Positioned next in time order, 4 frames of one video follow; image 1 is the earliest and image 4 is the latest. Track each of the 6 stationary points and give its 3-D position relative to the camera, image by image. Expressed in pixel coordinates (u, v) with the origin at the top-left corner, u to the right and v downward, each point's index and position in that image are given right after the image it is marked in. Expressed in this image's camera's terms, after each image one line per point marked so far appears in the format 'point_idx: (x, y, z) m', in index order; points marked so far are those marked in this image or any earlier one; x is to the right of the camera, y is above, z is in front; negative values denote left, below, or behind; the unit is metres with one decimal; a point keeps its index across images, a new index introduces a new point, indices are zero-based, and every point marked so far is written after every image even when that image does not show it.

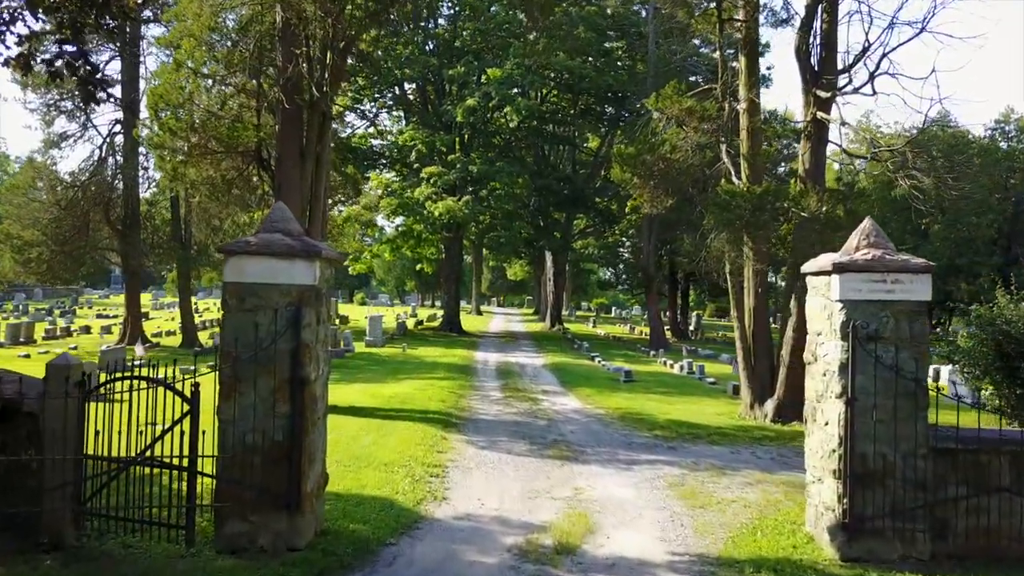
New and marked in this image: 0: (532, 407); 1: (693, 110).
0: (+0.4, -2.3, +15.1) m
1: (+3.3, +3.3, +14.1) m
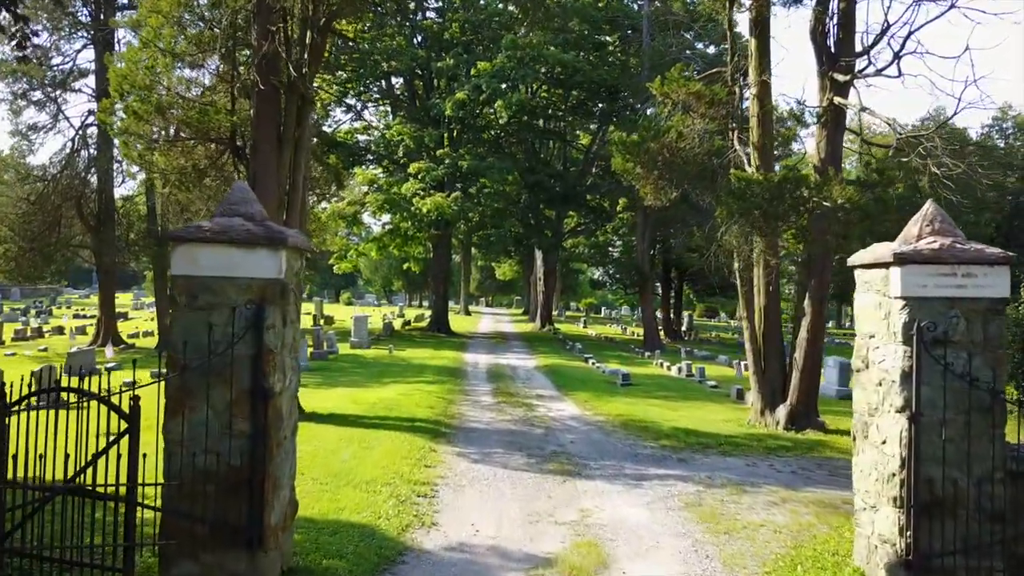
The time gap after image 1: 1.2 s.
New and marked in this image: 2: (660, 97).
0: (+0.3, -2.3, +14.1) m
1: (+3.2, +3.3, +13.2) m
2: (+2.6, +3.3, +13.5) m
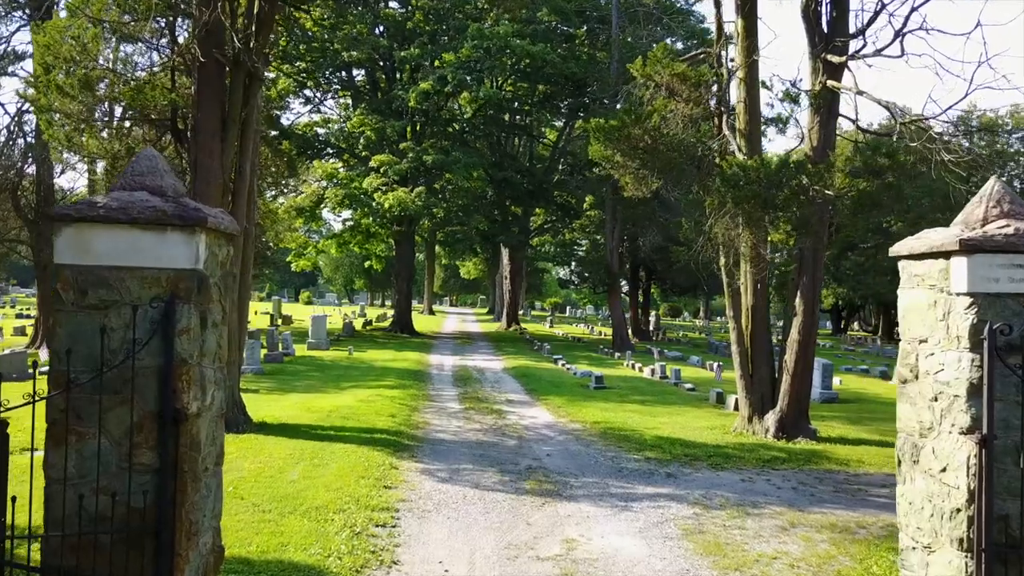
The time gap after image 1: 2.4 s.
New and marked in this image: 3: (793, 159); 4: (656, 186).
0: (-0.2, -2.3, +13.0) m
1: (+2.8, +3.4, +12.2) m
2: (+2.1, +3.4, +12.5) m
3: (+3.6, +1.7, +9.9) m
4: (+2.4, +1.7, +12.7) m
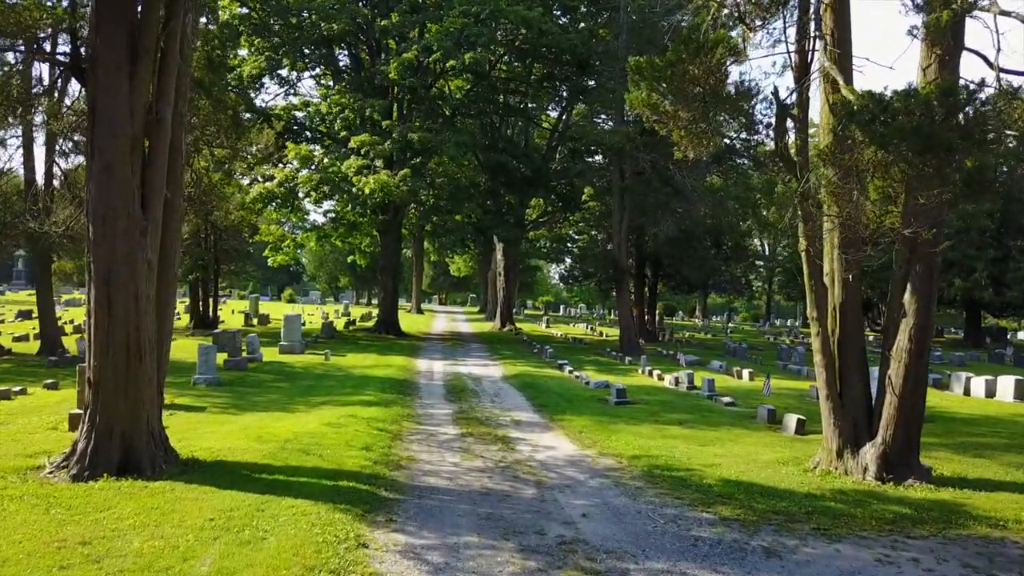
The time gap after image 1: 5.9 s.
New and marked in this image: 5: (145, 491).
0: (-0.1, -2.2, +9.9) m
1: (+2.9, +3.5, +9.1) m
2: (+2.3, +3.5, +9.4) m
3: (+3.8, +1.8, +6.9) m
4: (+2.6, +1.8, +9.7) m
5: (-3.7, -2.0, +7.7) m
